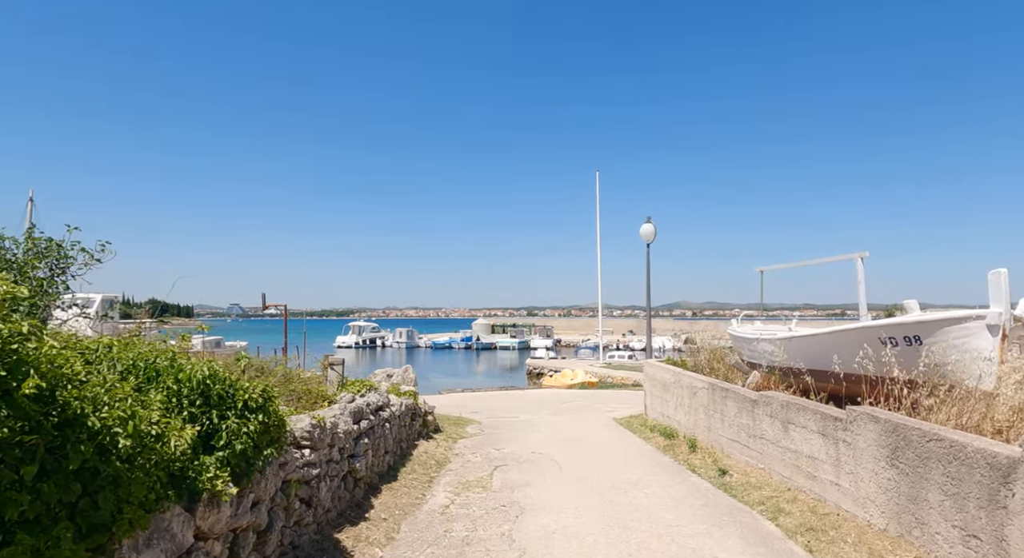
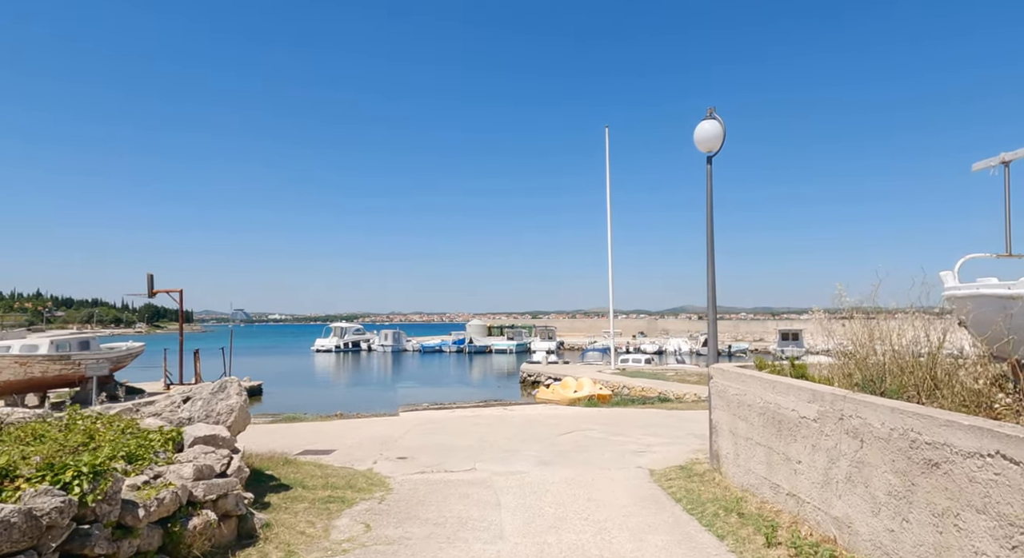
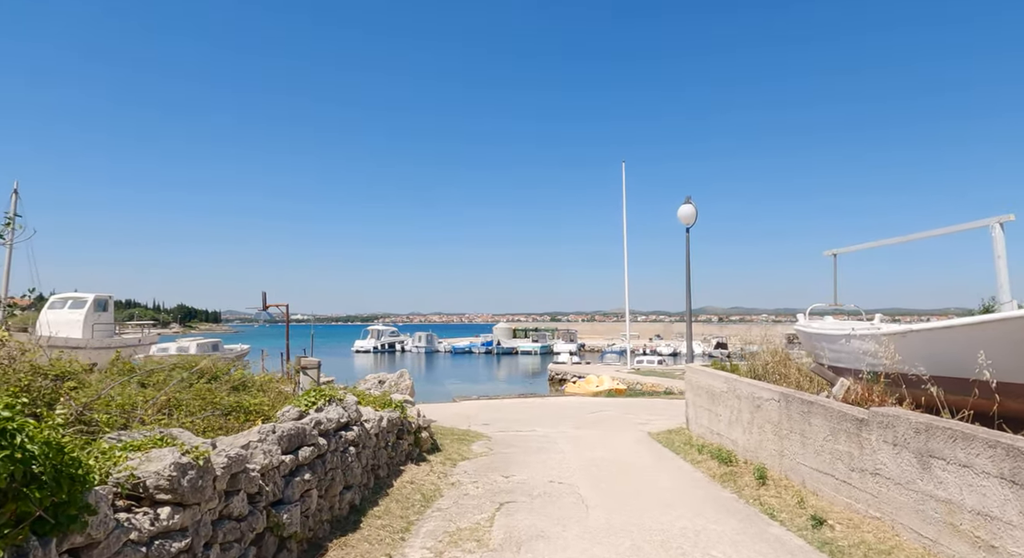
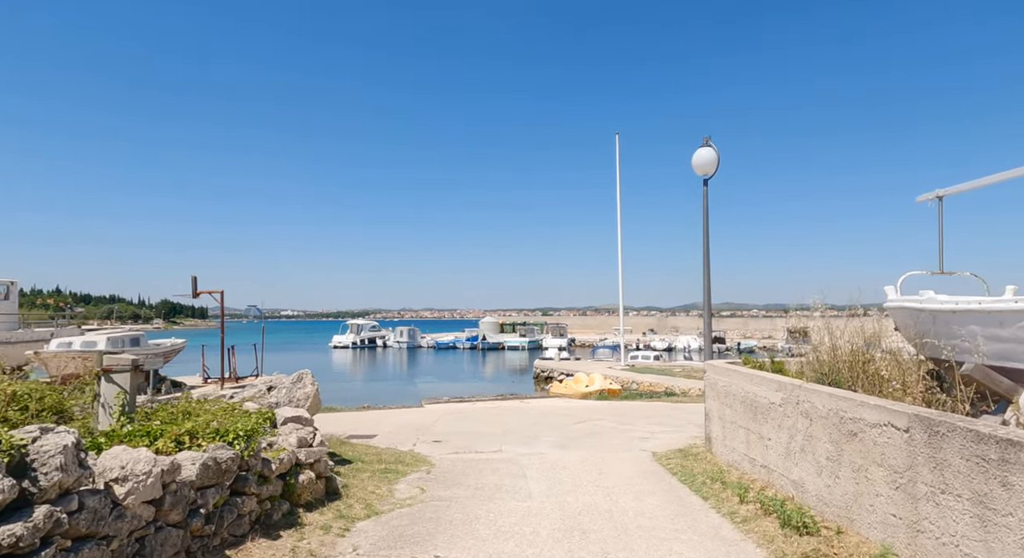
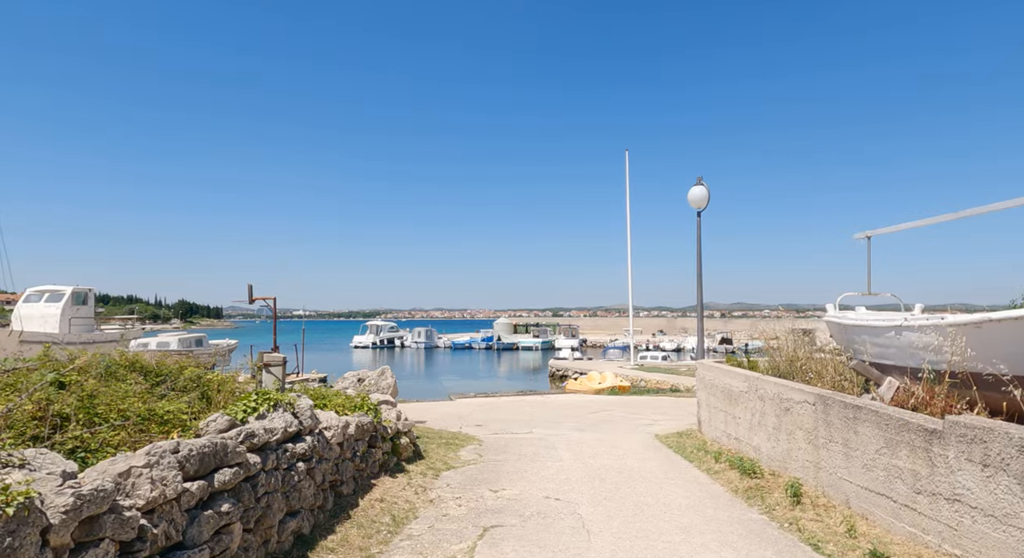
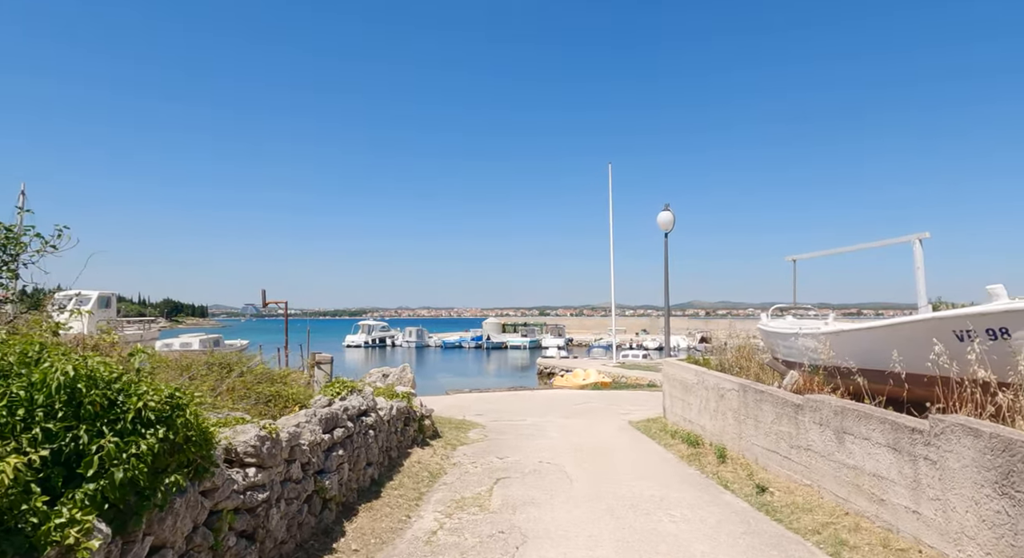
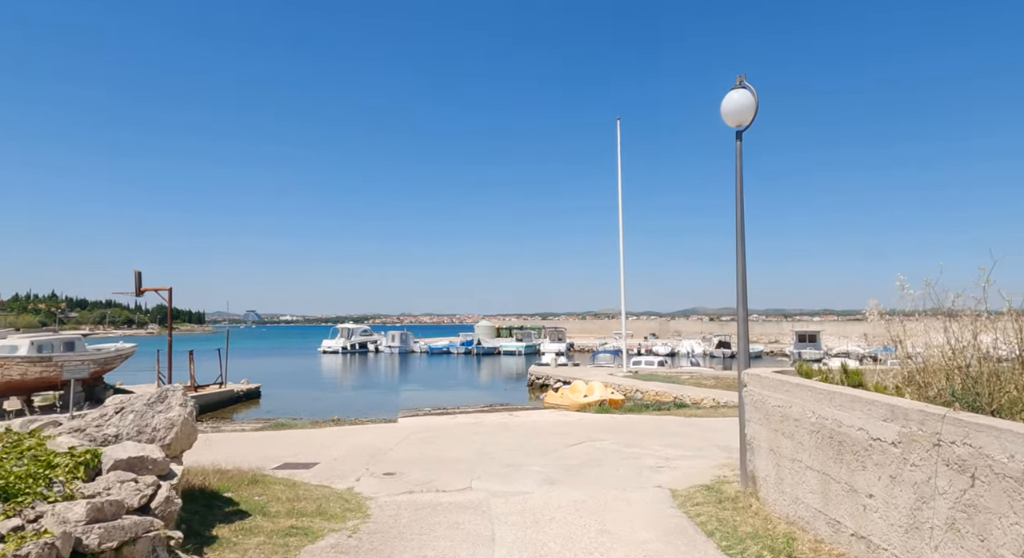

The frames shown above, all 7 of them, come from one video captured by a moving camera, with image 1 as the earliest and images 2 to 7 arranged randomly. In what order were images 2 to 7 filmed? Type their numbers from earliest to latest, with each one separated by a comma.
6, 3, 5, 4, 2, 7
